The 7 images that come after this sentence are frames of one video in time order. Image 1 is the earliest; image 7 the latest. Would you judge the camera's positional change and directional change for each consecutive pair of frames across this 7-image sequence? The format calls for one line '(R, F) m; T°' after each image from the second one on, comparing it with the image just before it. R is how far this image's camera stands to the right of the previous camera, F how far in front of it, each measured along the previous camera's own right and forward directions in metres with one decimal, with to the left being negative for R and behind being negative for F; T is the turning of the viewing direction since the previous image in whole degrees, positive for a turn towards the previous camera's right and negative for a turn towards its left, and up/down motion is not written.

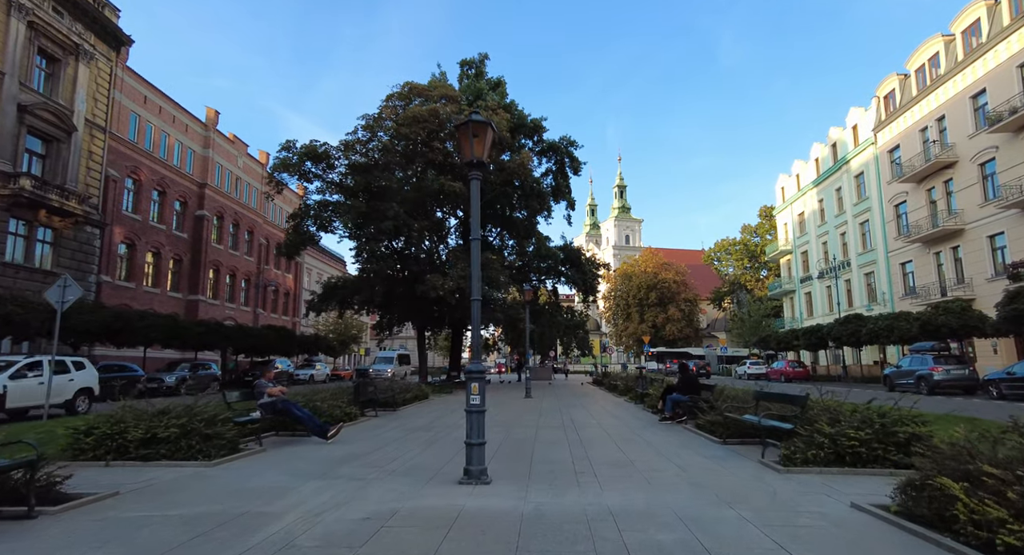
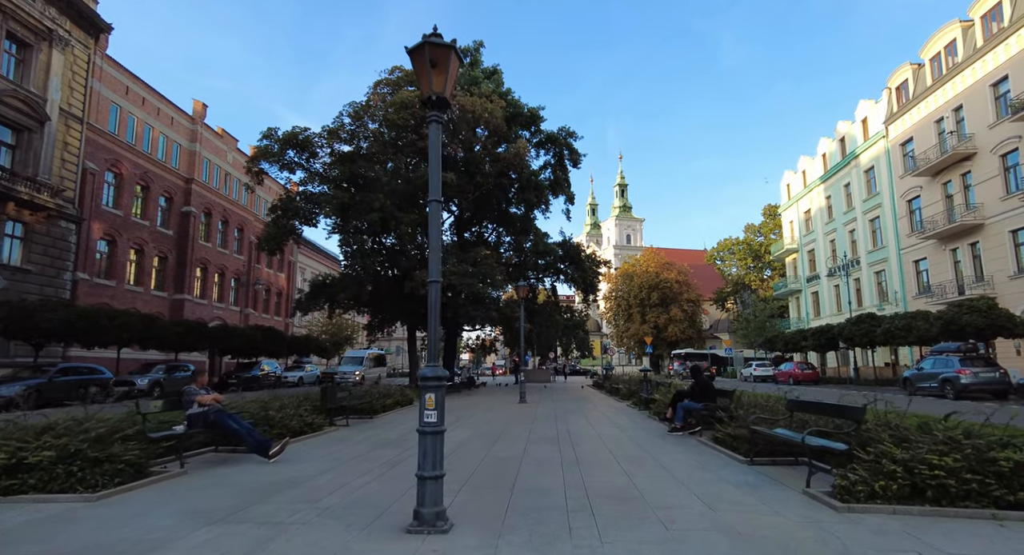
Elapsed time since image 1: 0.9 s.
(+0.3, +1.7) m; 0°
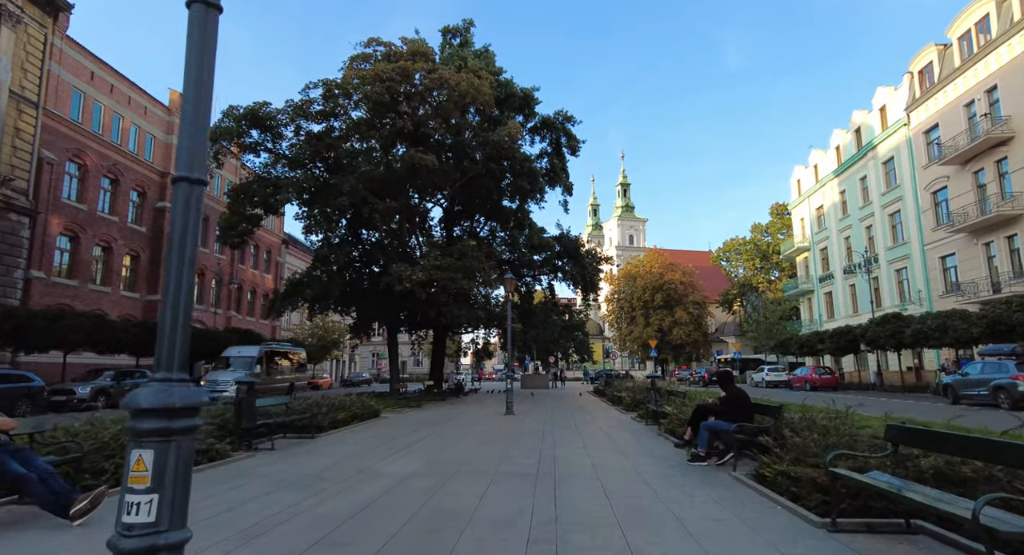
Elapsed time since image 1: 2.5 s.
(+0.6, +2.9) m; 0°
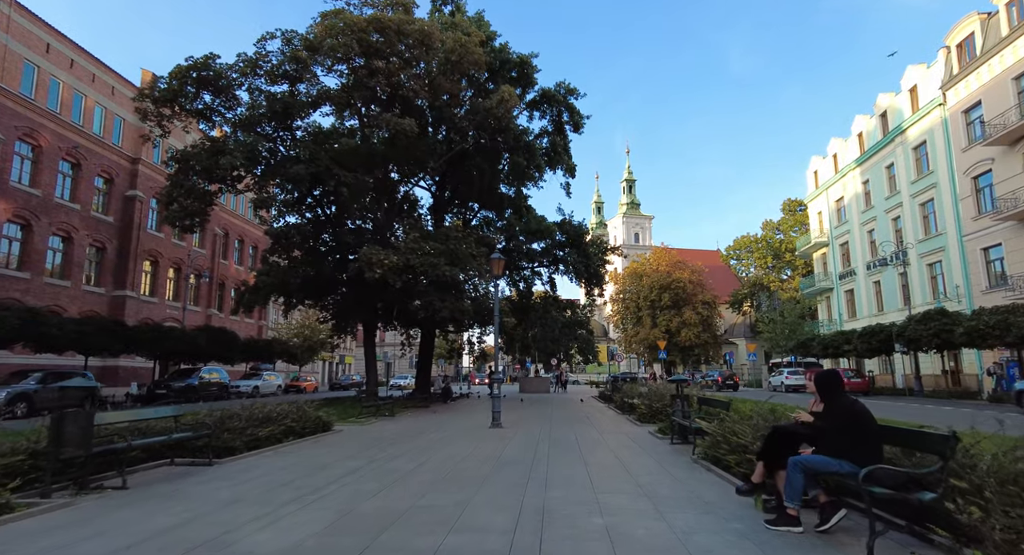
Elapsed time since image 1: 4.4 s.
(+0.4, +3.4) m; 0°
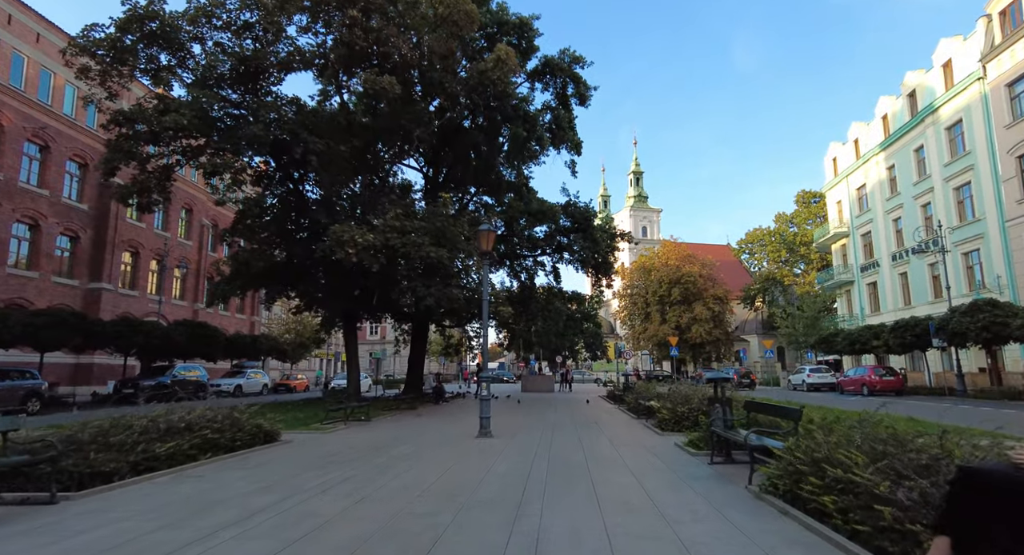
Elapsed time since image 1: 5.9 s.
(+0.3, +2.7) m; -1°
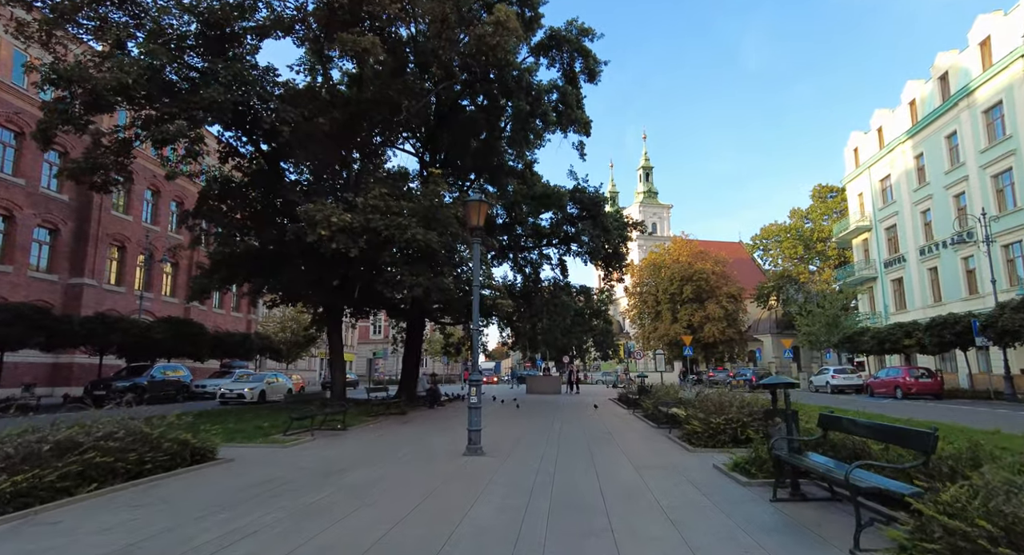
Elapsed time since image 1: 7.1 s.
(+0.2, +2.2) m; -1°
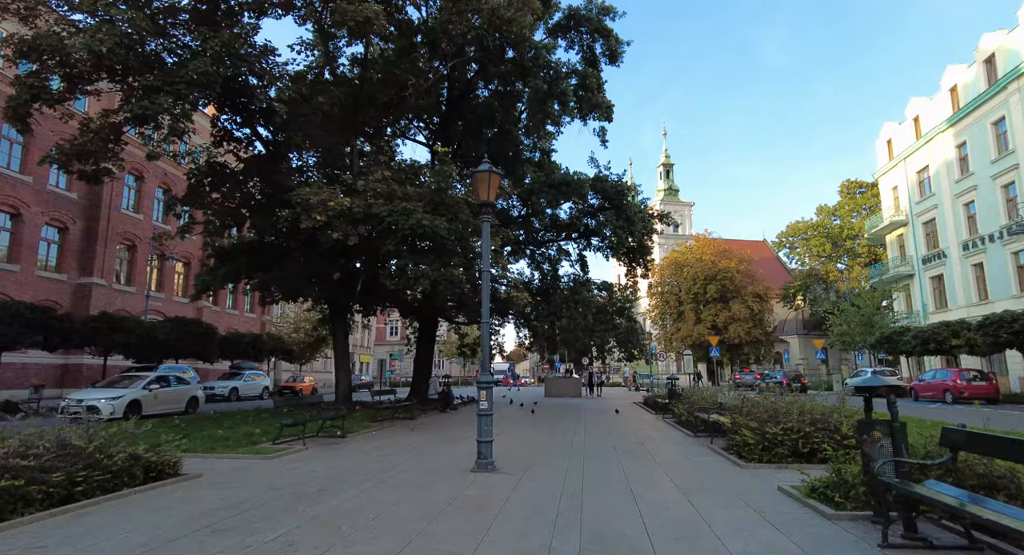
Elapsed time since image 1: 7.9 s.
(0.0, +1.5) m; -2°
